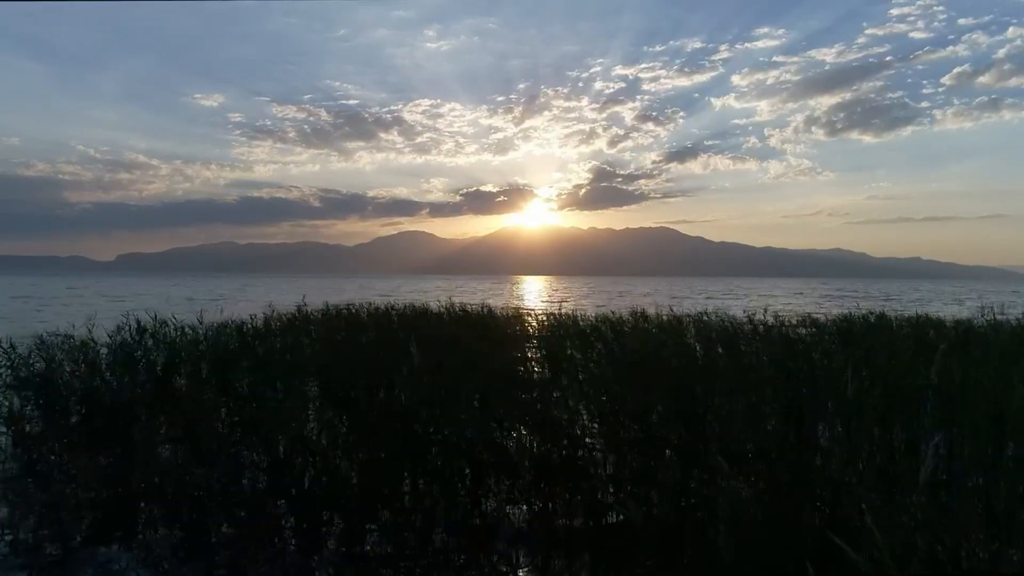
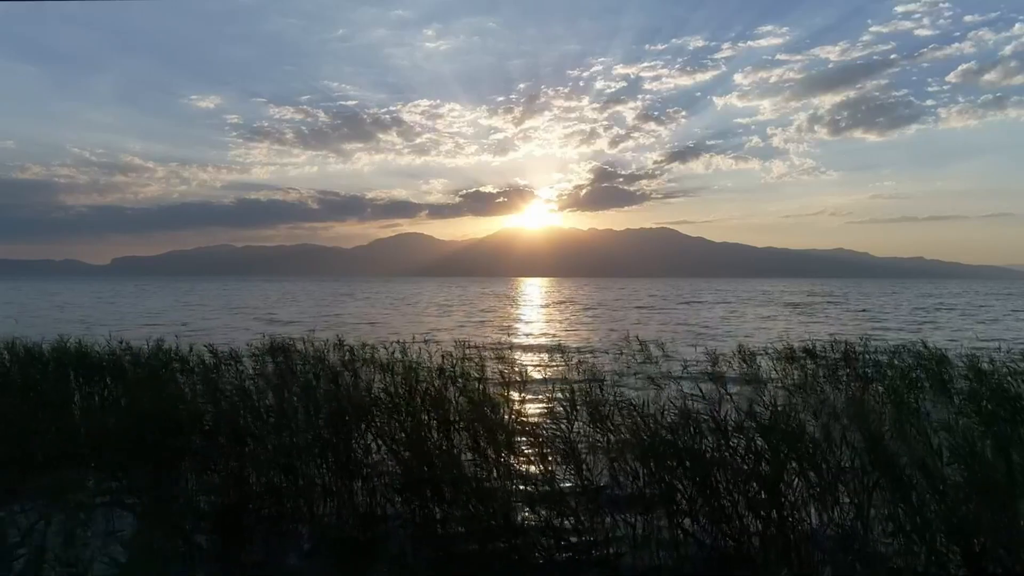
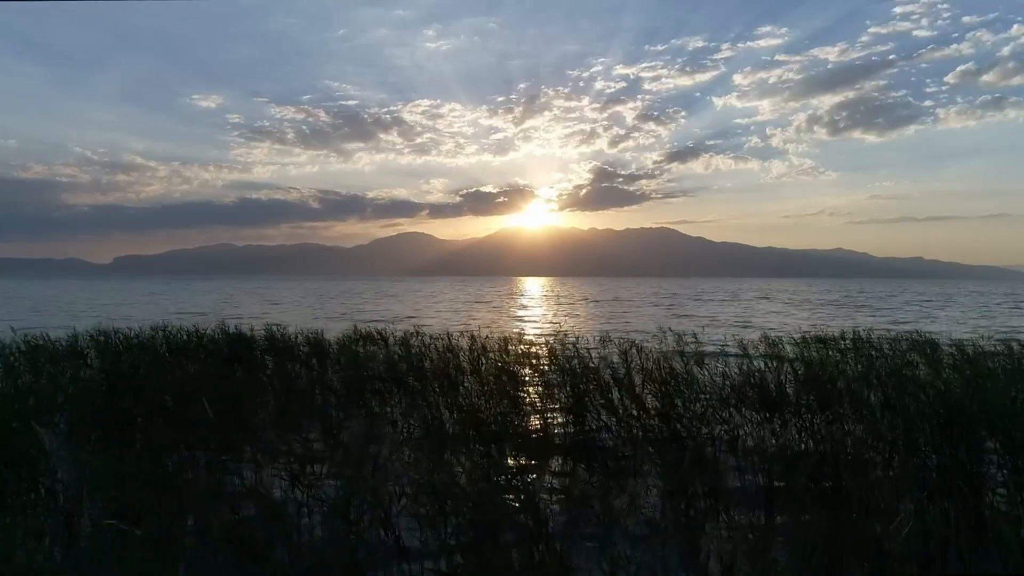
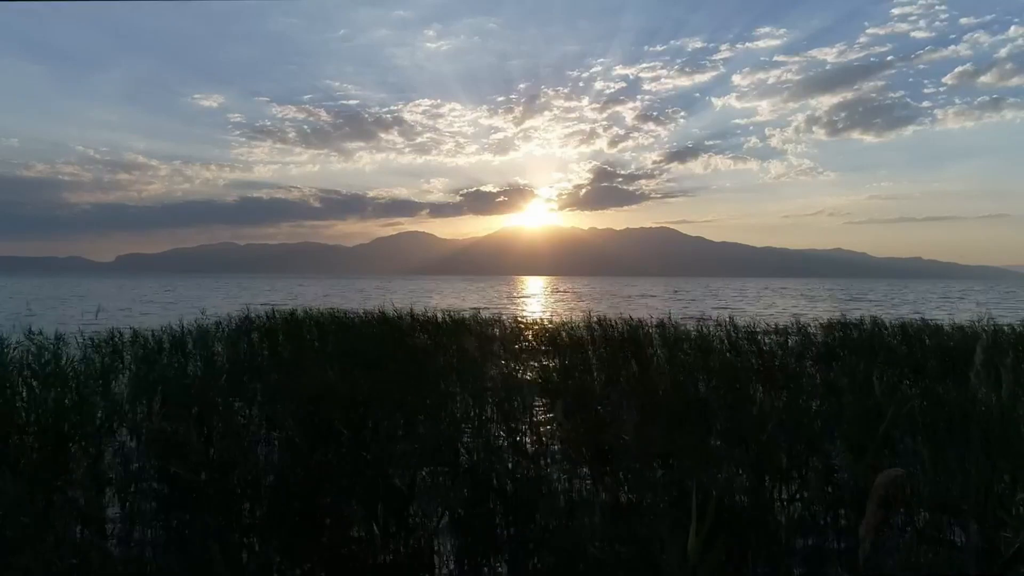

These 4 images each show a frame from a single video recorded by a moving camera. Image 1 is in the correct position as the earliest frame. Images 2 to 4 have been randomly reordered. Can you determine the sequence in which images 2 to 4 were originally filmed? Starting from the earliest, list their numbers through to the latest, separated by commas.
4, 3, 2
